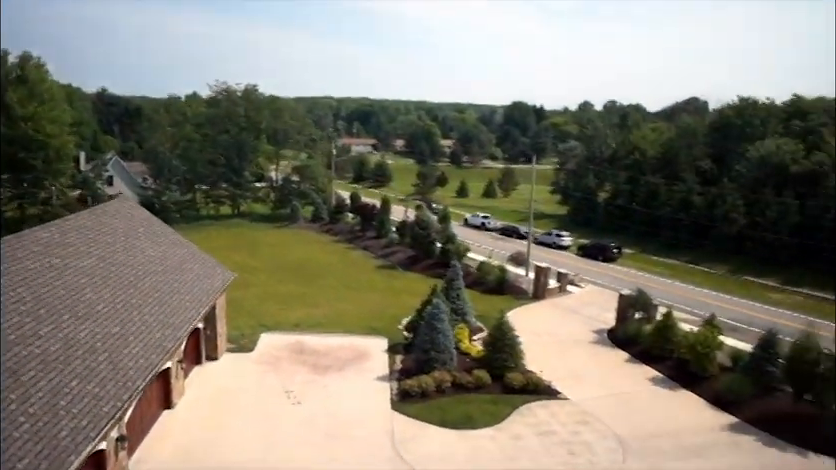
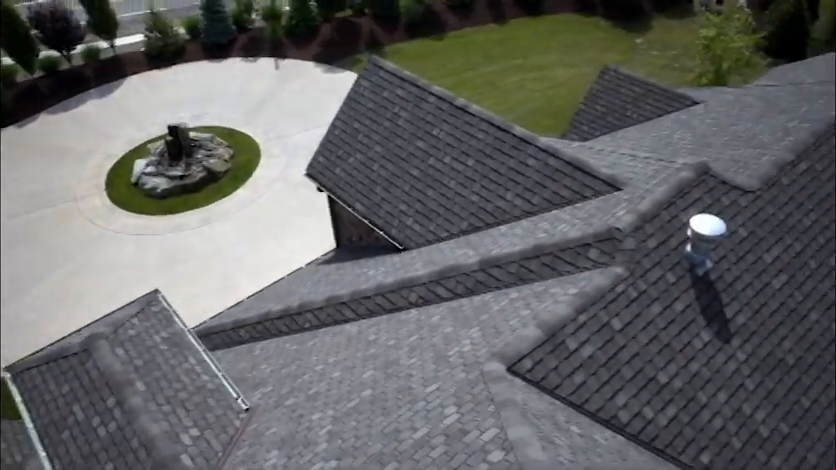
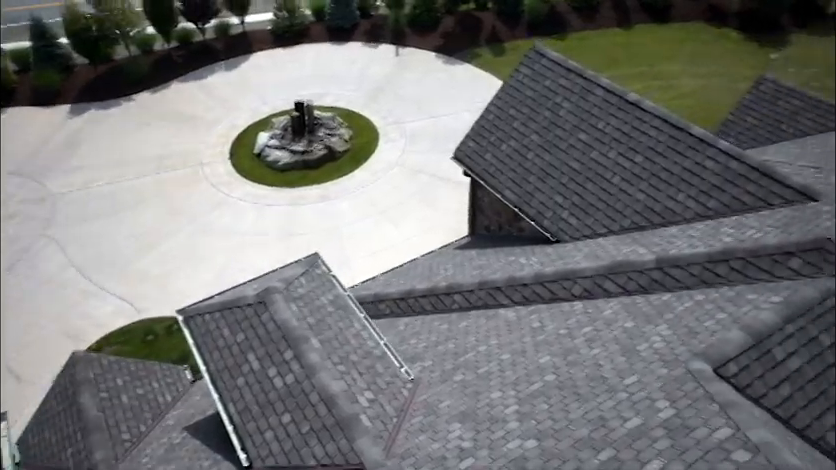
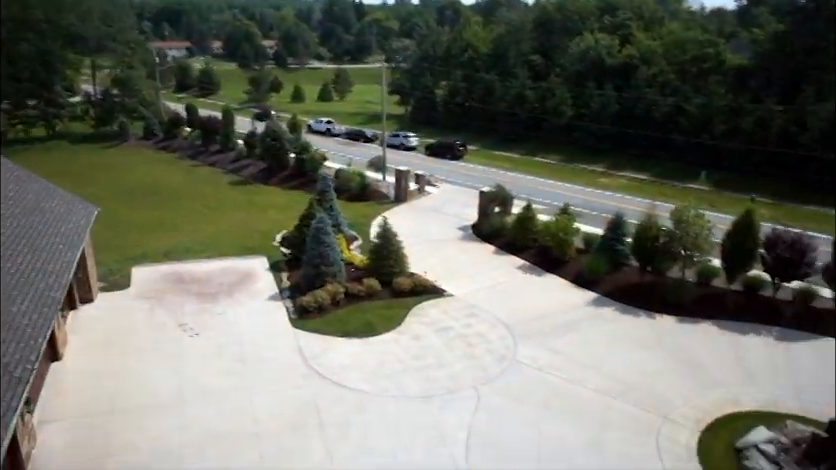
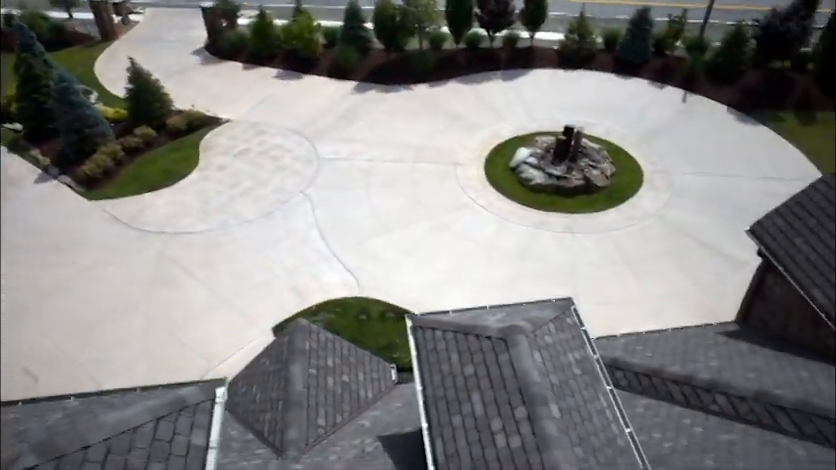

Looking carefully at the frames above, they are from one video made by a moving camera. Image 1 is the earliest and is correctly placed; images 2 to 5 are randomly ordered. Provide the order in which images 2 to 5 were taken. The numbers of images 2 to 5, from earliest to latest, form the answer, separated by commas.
4, 5, 3, 2
